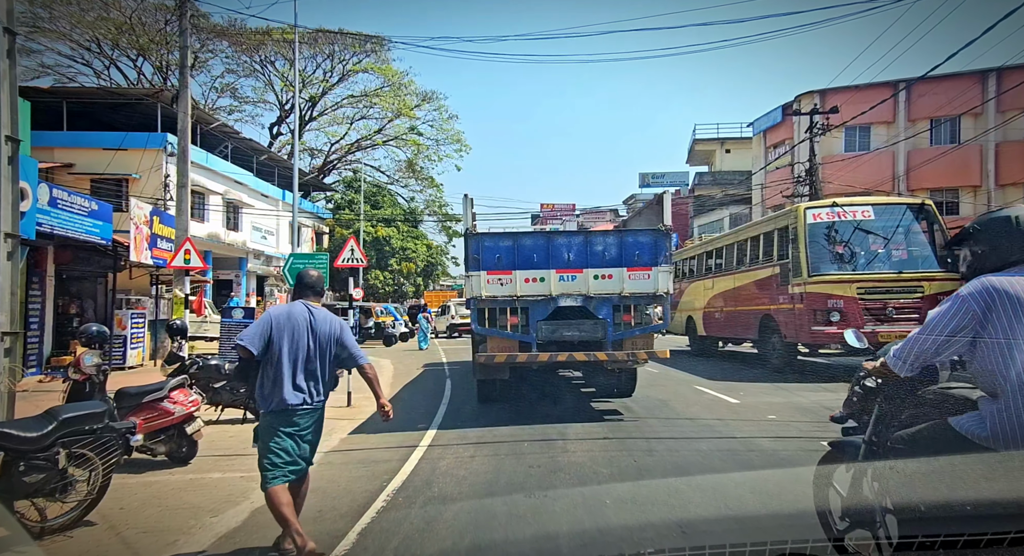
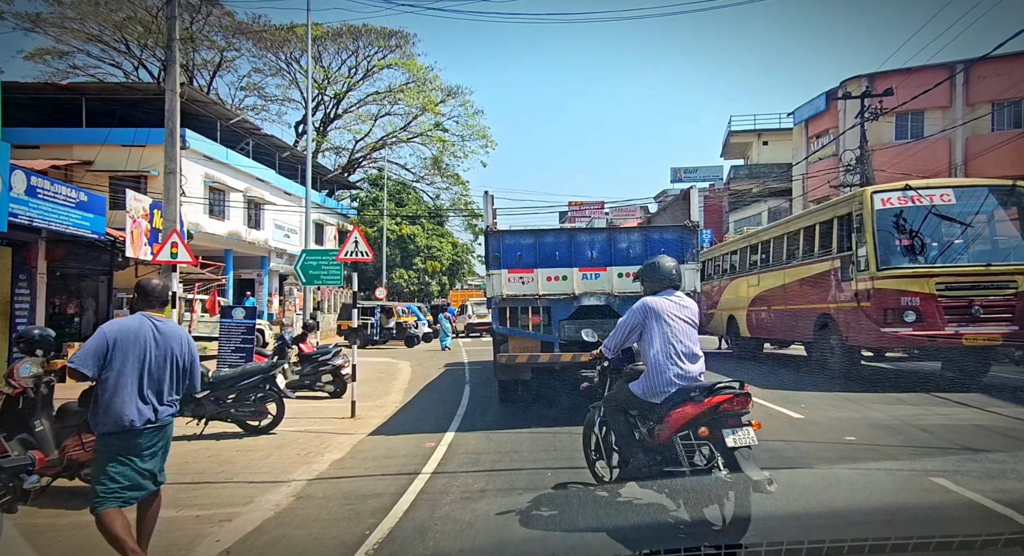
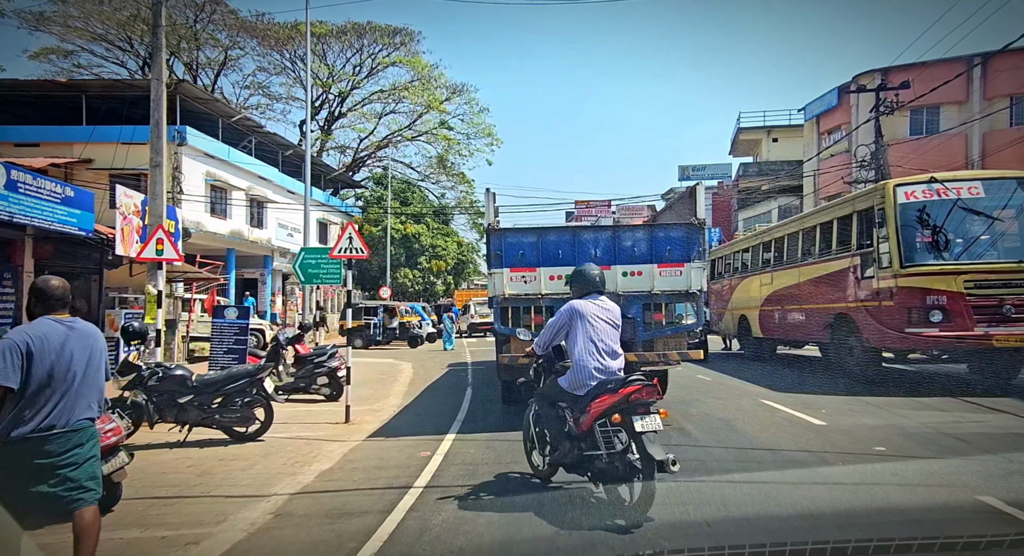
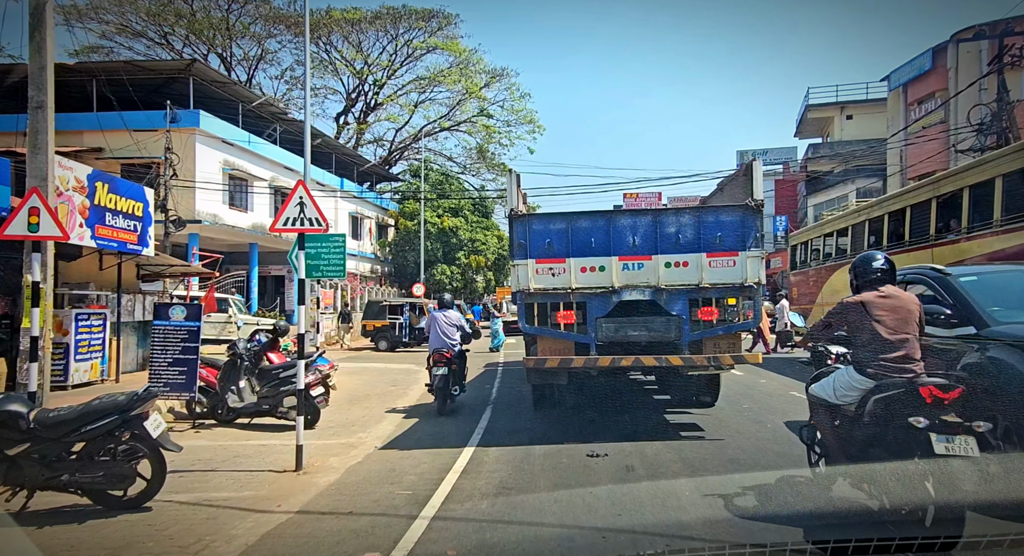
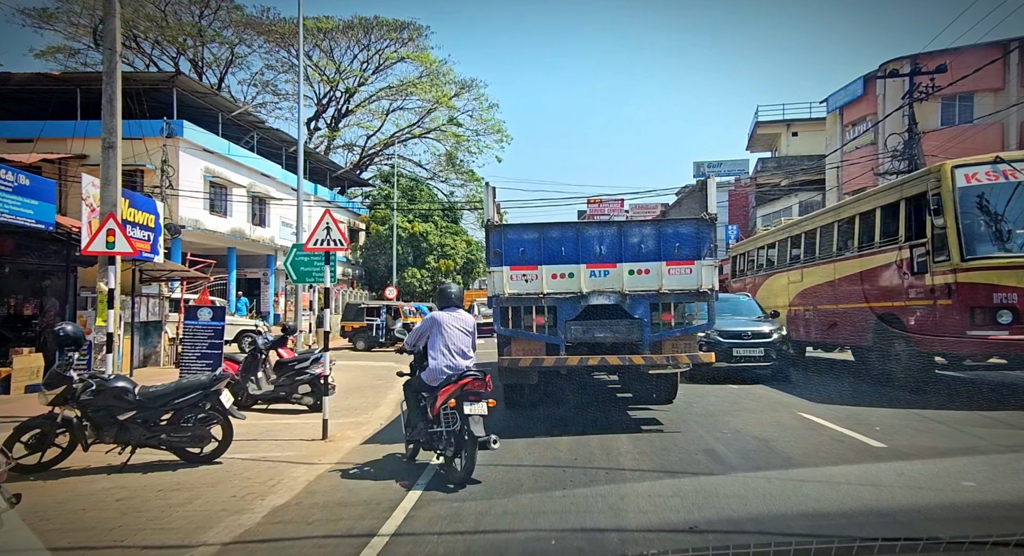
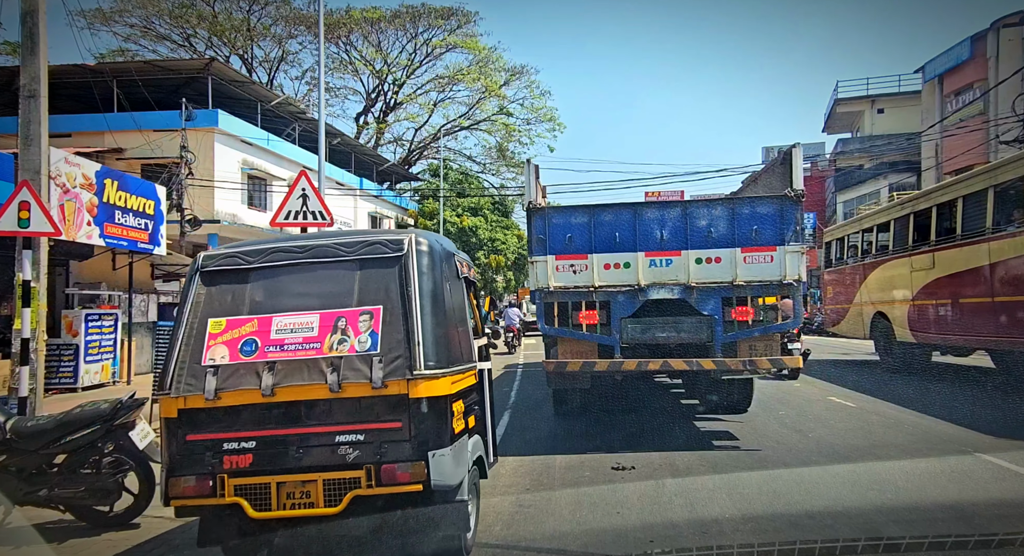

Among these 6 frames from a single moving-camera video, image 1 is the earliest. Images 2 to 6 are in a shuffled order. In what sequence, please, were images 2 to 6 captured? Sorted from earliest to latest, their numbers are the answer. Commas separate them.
2, 3, 5, 4, 6
